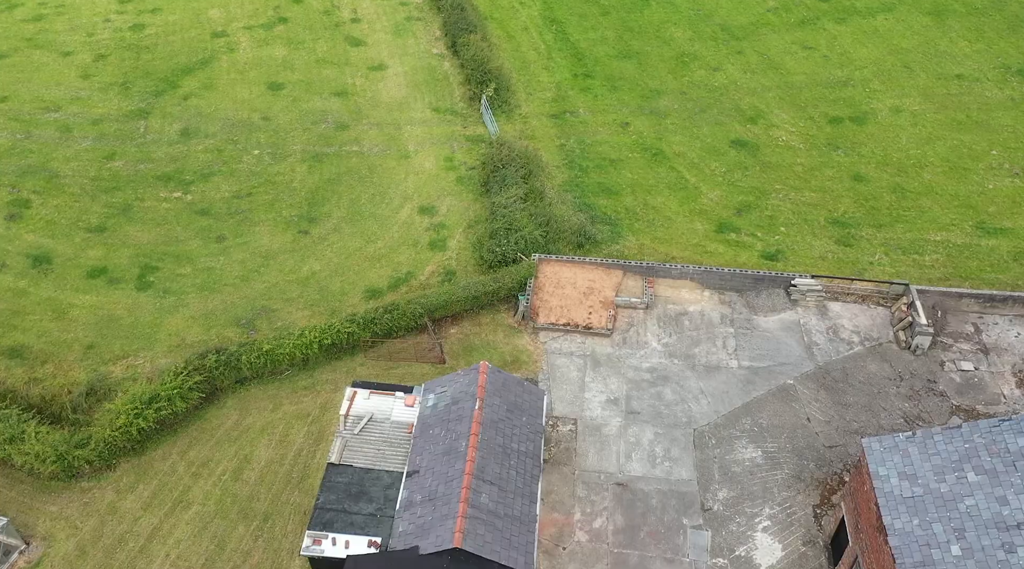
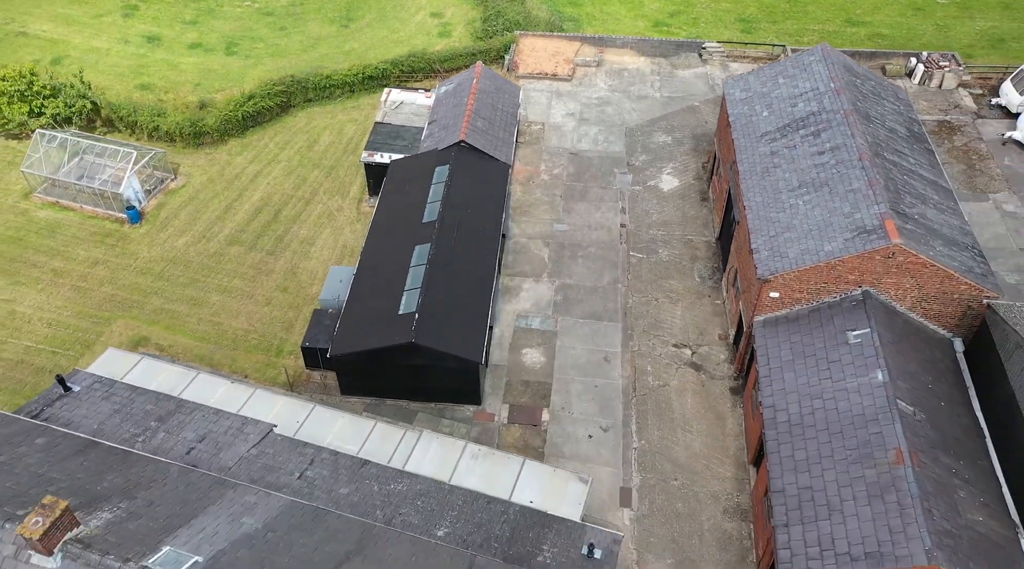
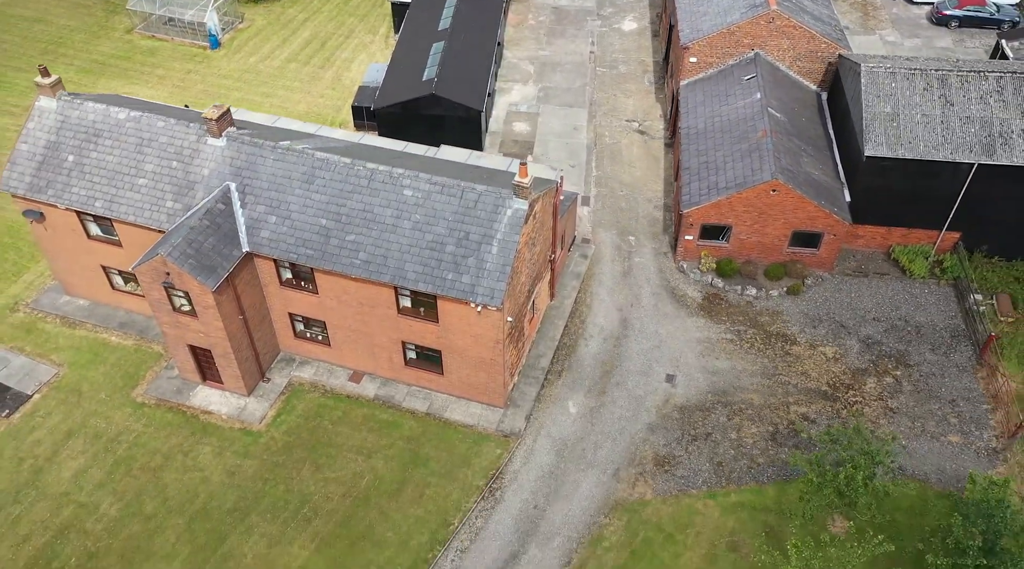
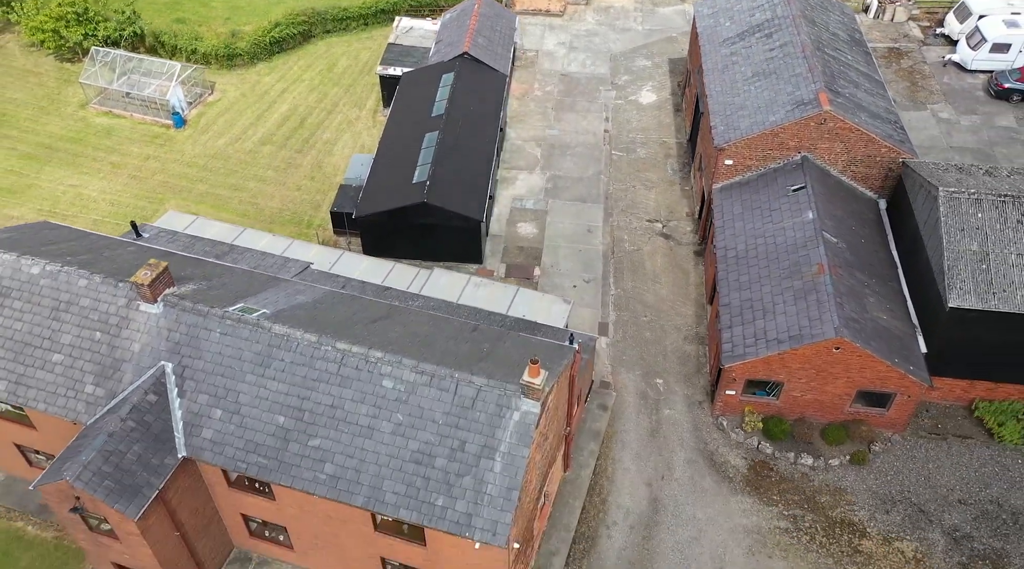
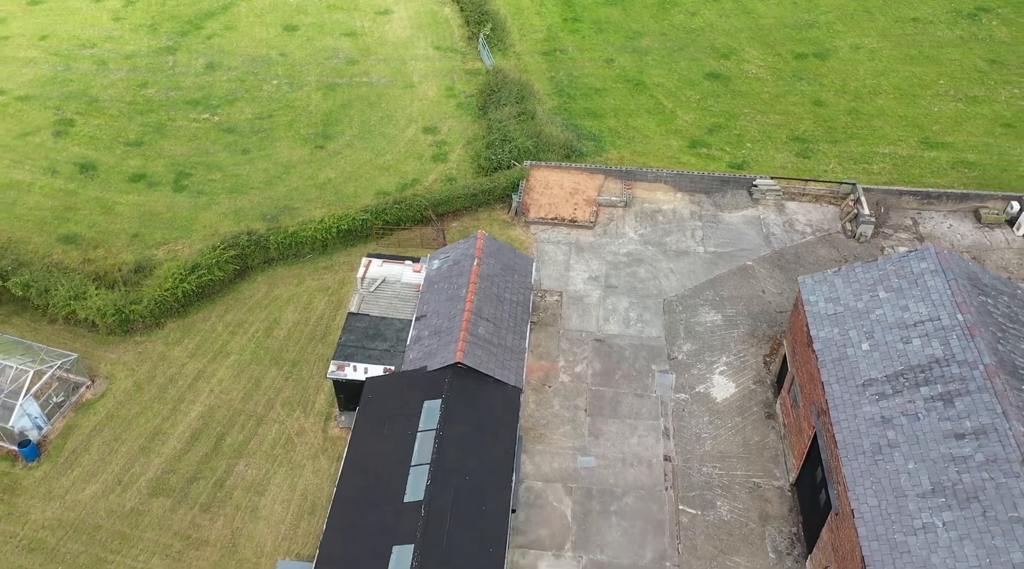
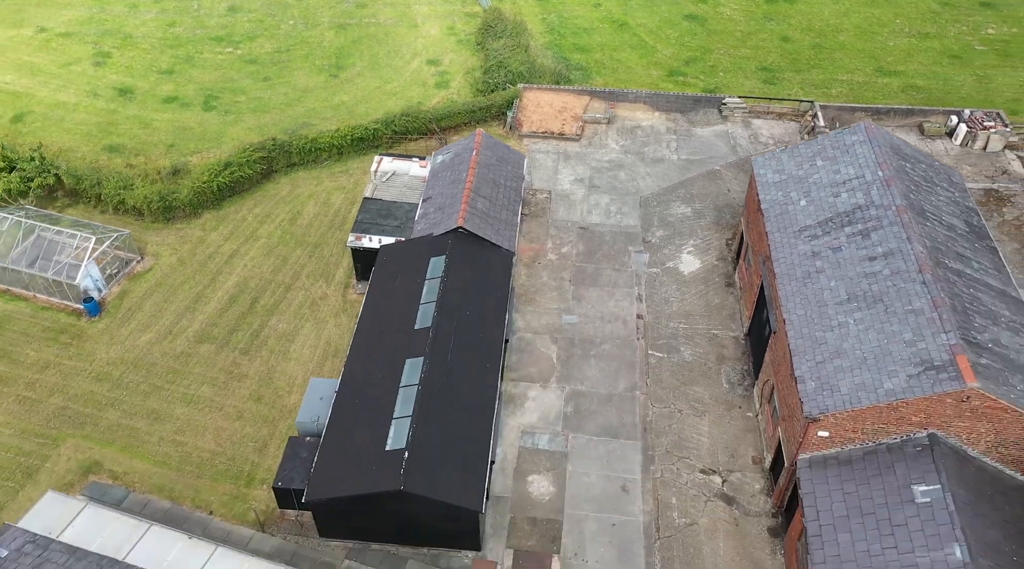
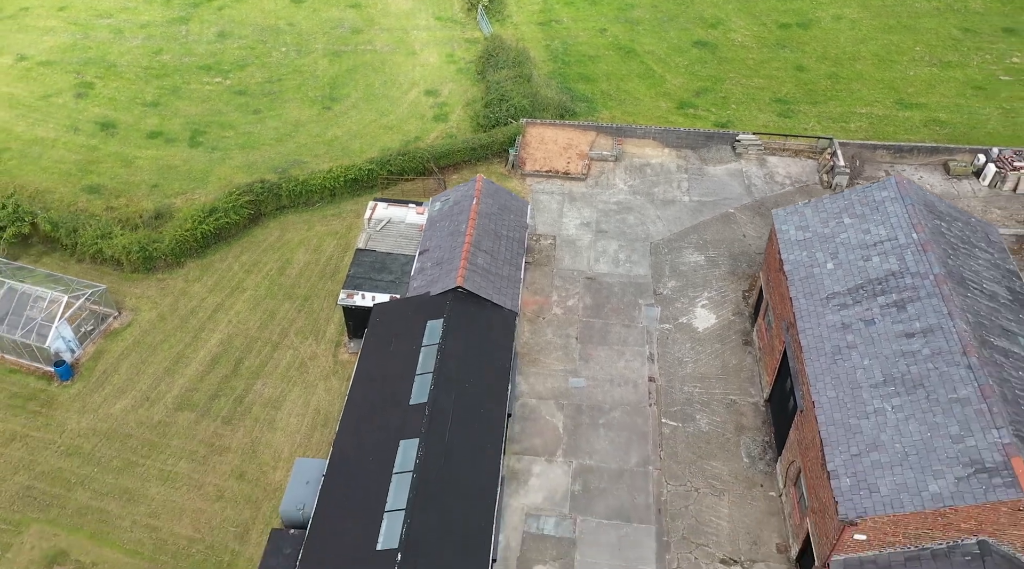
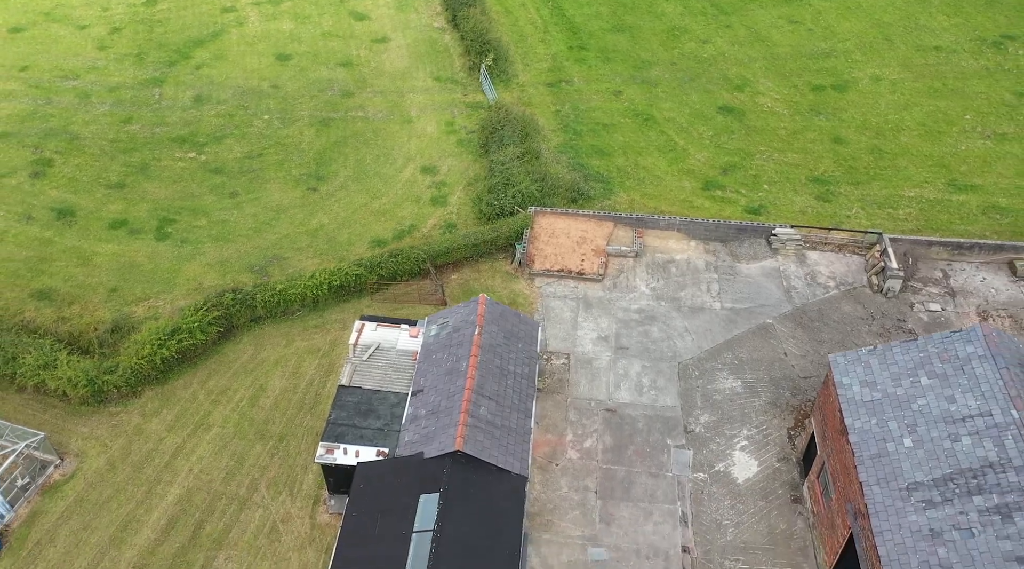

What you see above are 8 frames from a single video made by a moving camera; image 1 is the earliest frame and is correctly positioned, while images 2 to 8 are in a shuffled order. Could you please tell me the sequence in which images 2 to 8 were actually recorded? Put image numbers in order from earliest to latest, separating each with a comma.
8, 5, 7, 6, 2, 4, 3
